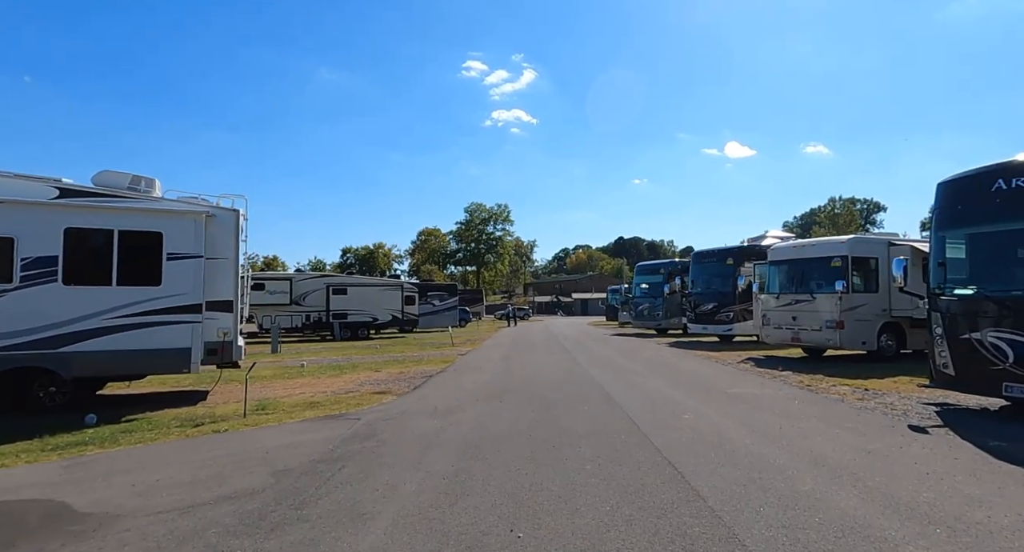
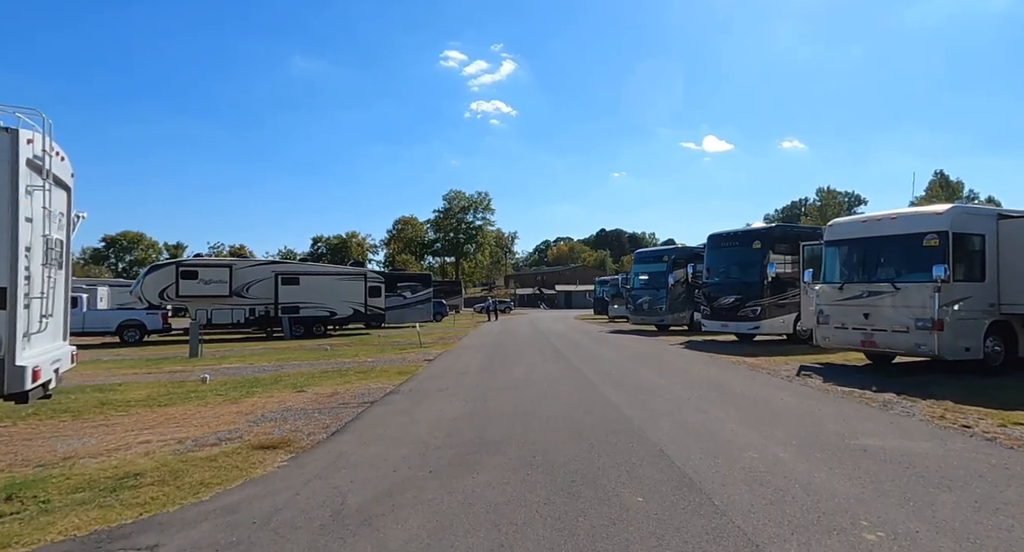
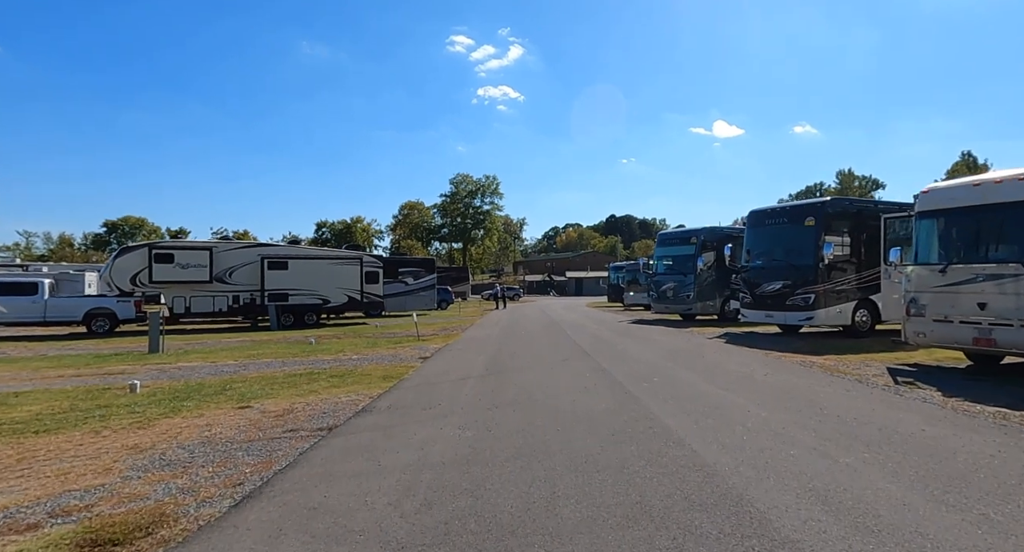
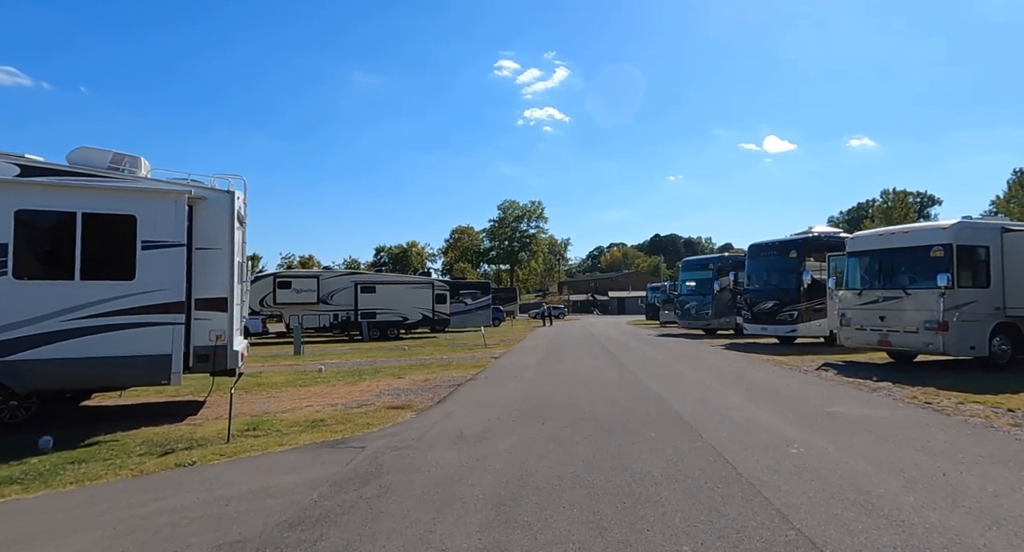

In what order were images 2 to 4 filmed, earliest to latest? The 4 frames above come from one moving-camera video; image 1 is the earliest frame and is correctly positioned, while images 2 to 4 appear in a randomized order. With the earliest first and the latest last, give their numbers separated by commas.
4, 2, 3
